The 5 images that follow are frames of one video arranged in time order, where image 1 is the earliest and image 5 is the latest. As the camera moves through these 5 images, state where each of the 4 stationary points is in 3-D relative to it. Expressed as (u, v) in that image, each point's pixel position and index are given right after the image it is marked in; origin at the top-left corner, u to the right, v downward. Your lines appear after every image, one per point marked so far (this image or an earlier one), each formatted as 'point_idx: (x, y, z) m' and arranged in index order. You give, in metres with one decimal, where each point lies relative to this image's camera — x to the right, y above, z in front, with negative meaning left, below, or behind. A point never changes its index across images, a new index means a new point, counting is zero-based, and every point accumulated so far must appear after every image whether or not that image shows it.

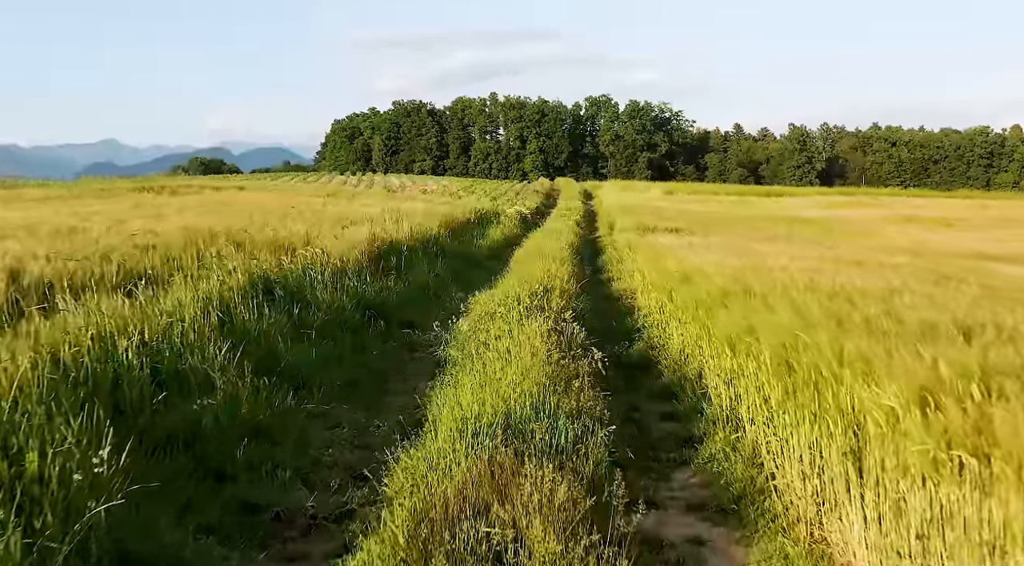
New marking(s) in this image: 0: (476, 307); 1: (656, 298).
0: (-0.4, -0.3, +7.2) m
1: (+1.5, -0.2, +8.2) m
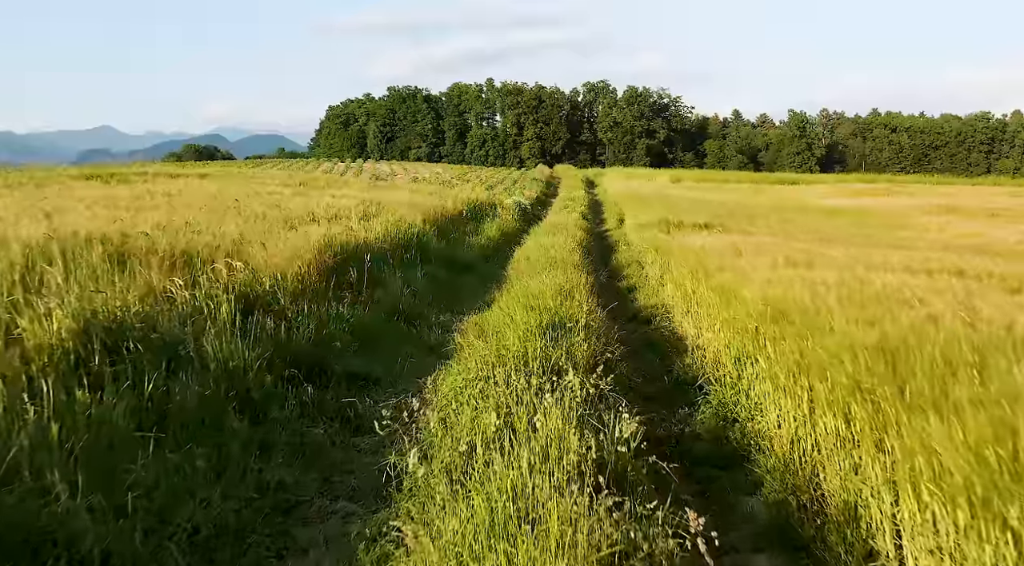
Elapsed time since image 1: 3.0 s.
0: (-0.3, -0.5, +4.7) m
1: (+1.5, -0.4, +5.7) m
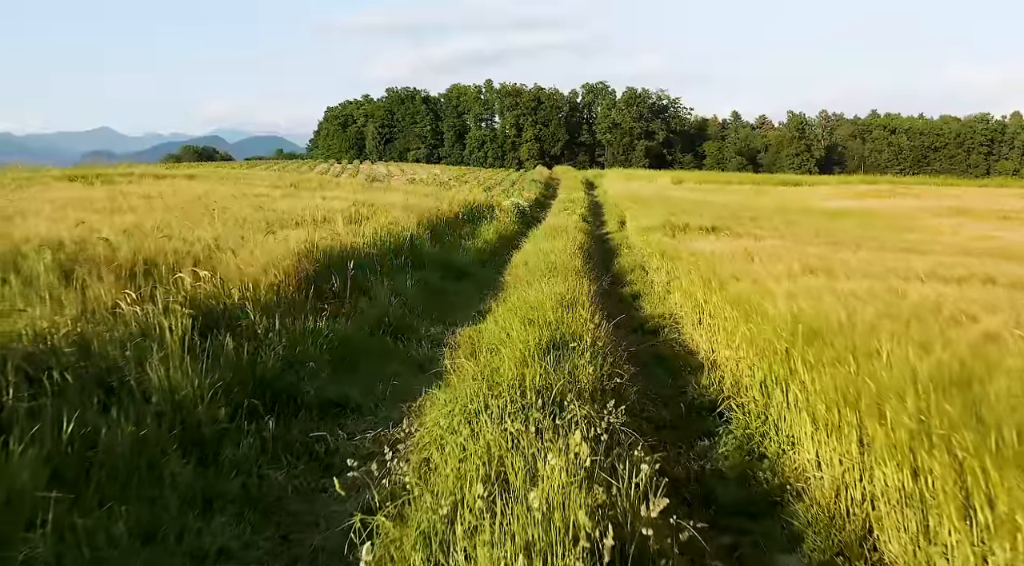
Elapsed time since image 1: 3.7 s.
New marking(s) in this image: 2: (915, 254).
0: (-0.4, -0.6, +4.1) m
1: (+1.5, -0.5, +5.1) m
2: (+5.8, +0.4, +11.1) m
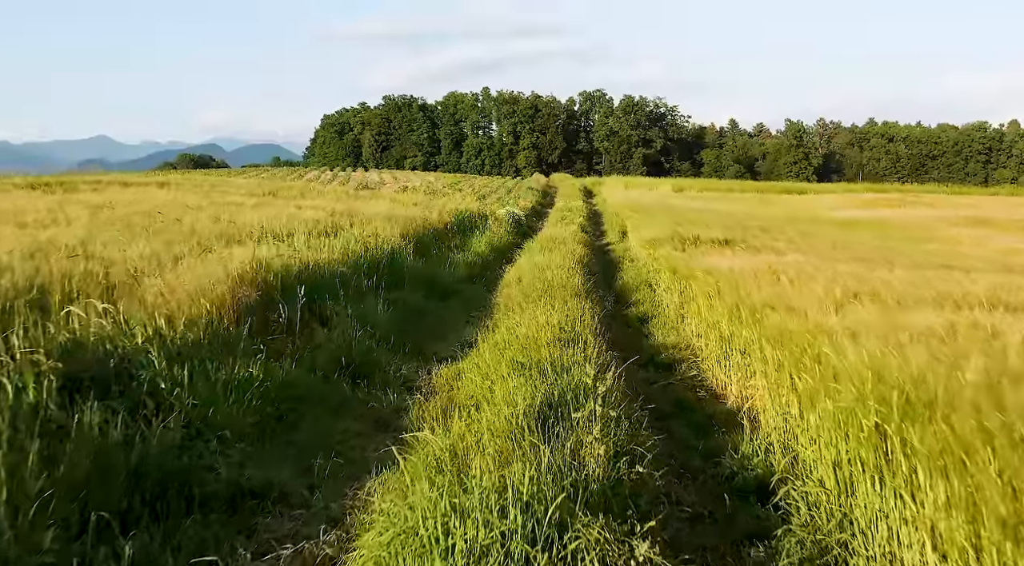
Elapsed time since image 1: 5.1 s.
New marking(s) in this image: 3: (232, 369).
0: (-0.5, -0.8, +2.8) m
1: (+1.4, -0.7, +3.8) m
2: (+5.7, +0.2, +9.9) m
3: (-1.6, -0.5, +4.4) m
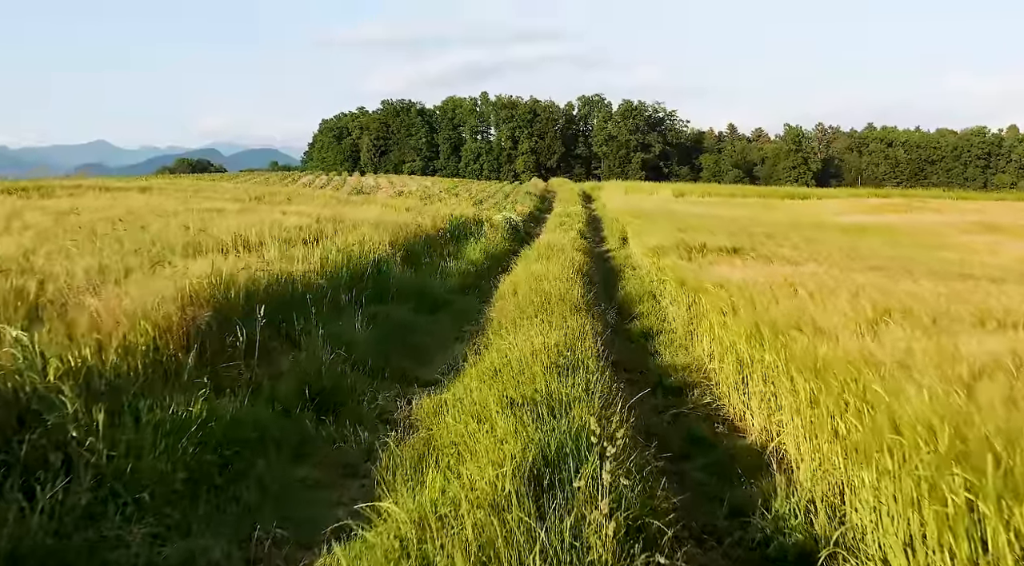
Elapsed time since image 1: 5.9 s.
0: (-0.5, -0.9, +2.1) m
1: (+1.4, -0.8, +3.2) m
2: (+5.6, 0.0, +9.2) m
3: (-1.6, -0.6, +3.7) m
